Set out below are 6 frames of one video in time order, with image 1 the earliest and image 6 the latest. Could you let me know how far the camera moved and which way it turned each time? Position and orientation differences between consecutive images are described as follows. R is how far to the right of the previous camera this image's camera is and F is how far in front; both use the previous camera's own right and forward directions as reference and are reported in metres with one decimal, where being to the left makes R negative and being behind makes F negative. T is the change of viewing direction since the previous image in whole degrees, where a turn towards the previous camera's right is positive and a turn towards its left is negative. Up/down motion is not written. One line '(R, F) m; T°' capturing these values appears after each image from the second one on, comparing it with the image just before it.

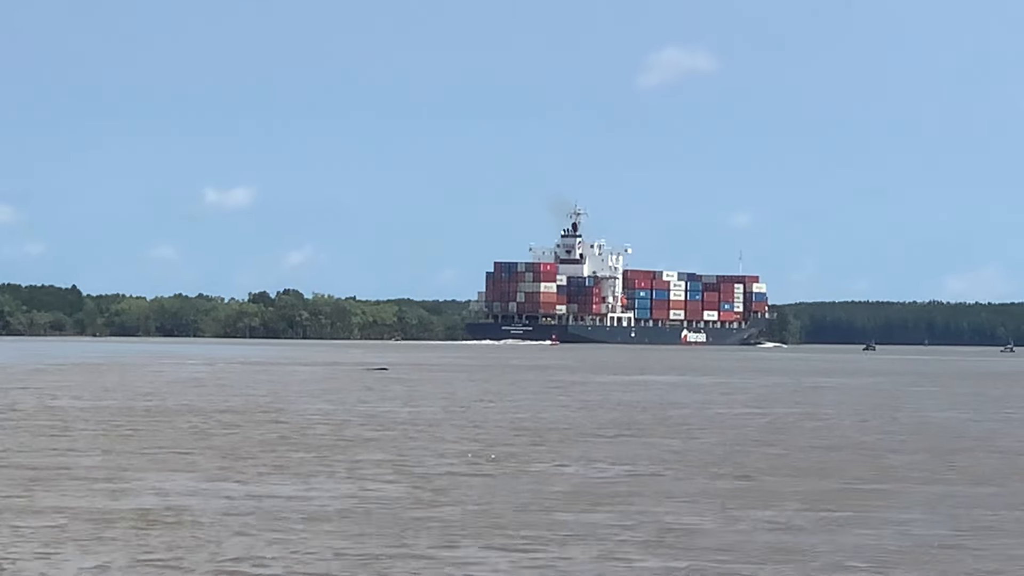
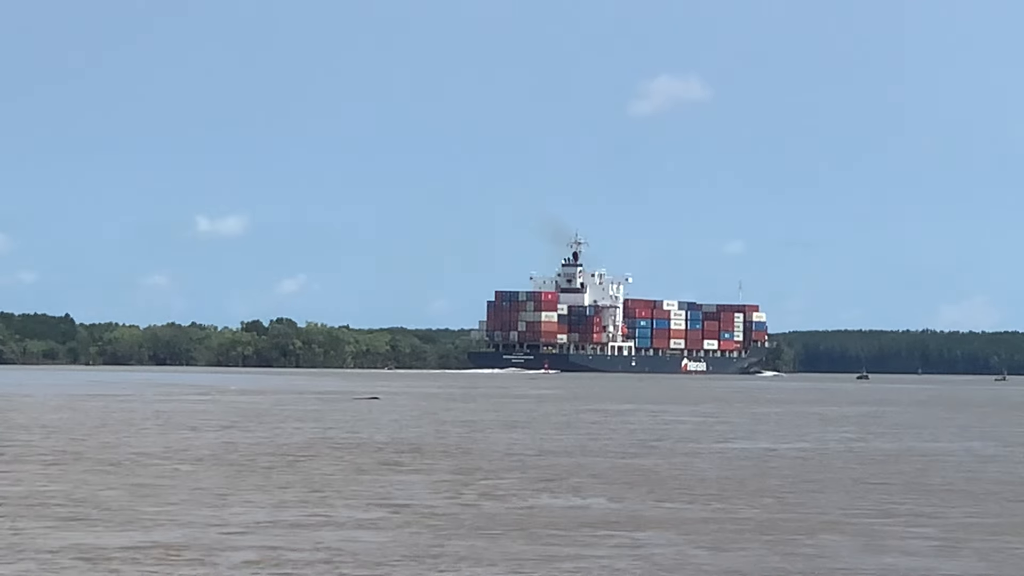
(-0.4, -0.2) m; 0°
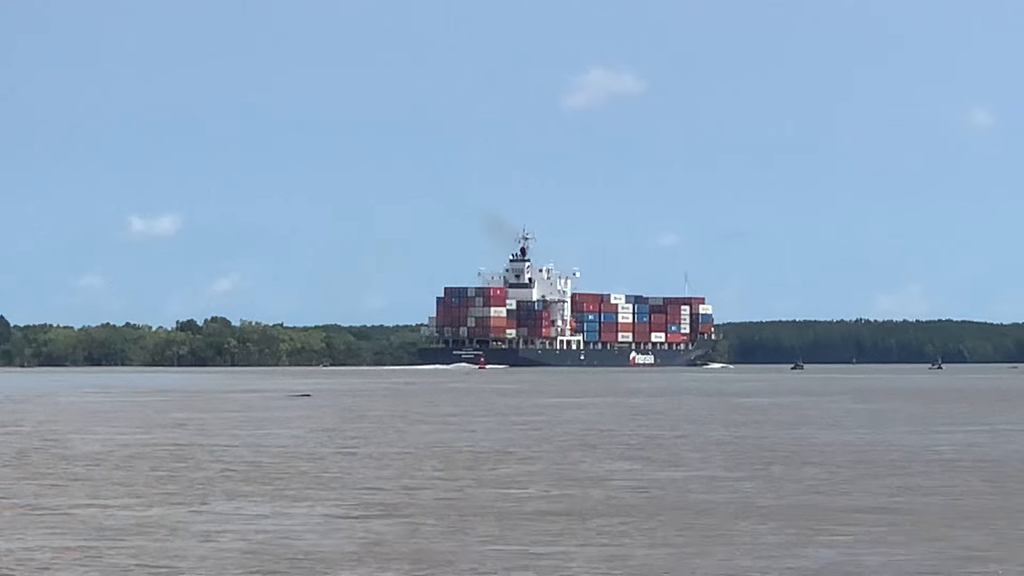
(-0.7, -0.3) m; +2°
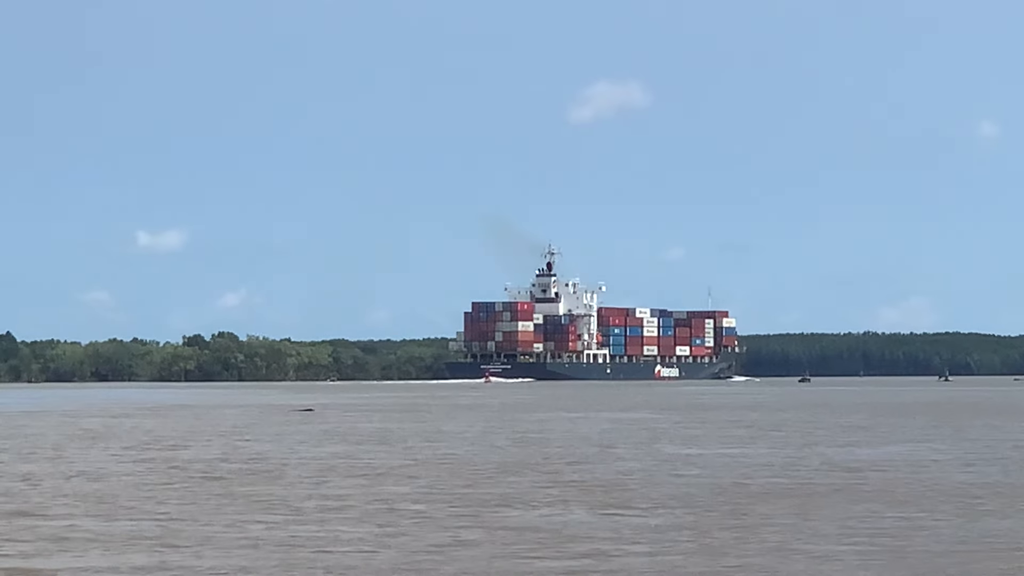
(-1.2, -0.8) m; 0°
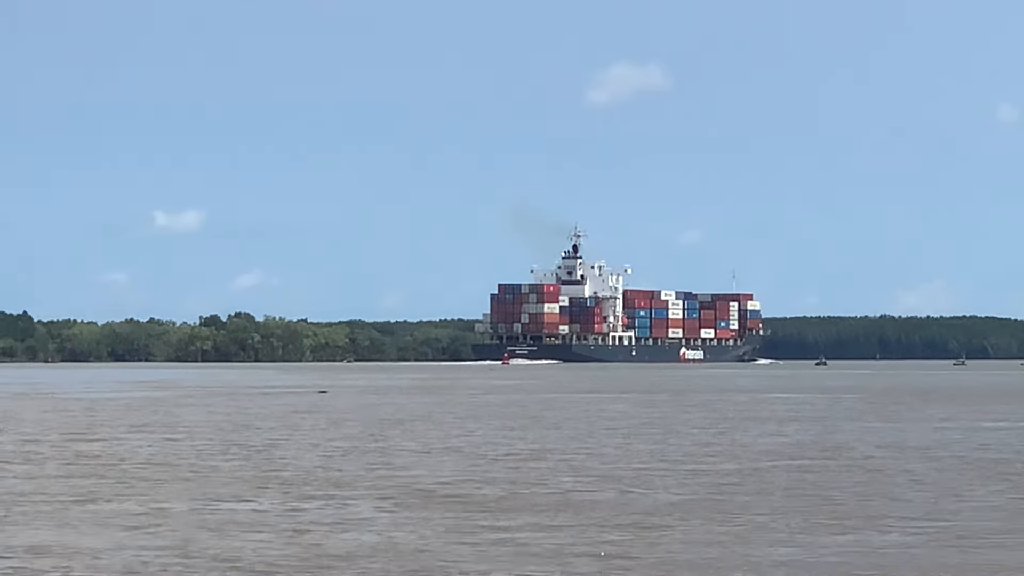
(-0.5, -0.3) m; -1°
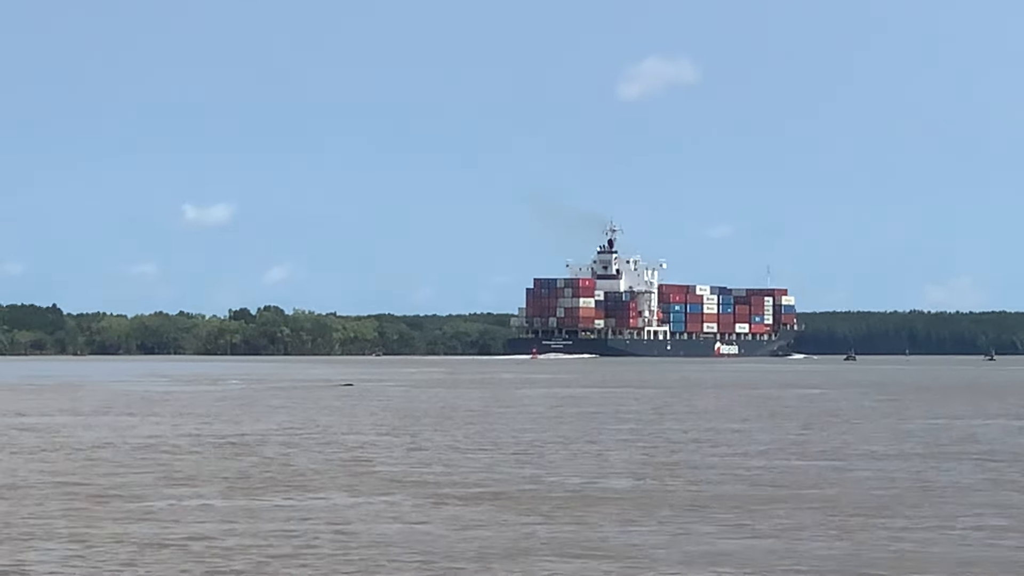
(-0.4, -0.3) m; -1°
